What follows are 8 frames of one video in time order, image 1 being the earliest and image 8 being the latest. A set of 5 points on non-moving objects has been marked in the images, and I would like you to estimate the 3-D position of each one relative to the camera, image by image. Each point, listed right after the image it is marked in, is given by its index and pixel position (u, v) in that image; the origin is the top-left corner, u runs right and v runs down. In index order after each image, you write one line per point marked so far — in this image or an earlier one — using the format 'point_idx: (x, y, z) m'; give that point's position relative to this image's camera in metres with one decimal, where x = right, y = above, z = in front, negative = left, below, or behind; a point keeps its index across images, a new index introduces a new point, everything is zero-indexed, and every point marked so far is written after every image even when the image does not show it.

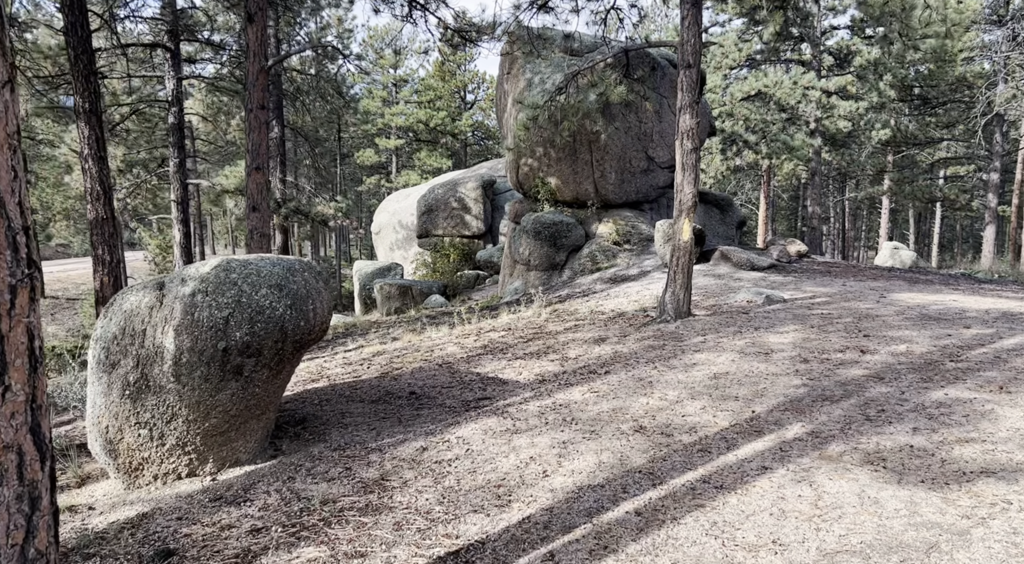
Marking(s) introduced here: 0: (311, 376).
0: (-2.2, -1.1, +8.5) m
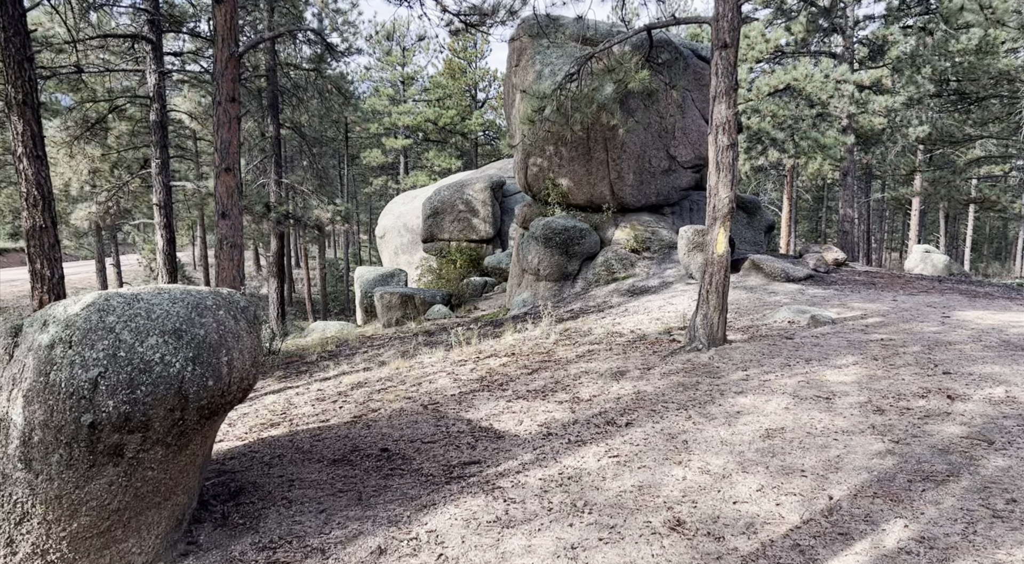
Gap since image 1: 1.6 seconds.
0: (-2.2, -1.3, +7.1) m
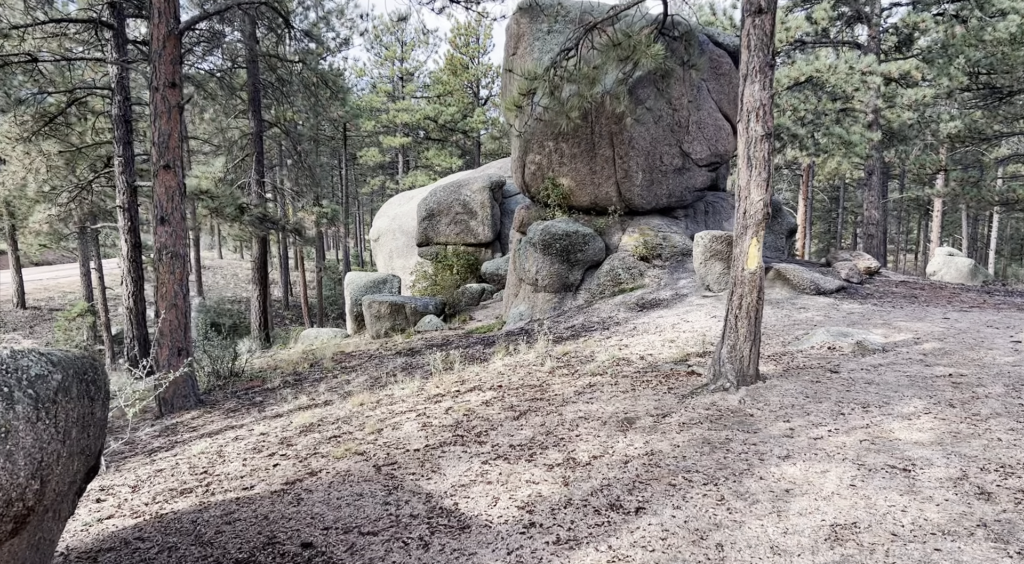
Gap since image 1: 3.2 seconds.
0: (-2.4, -1.5, +5.6) m
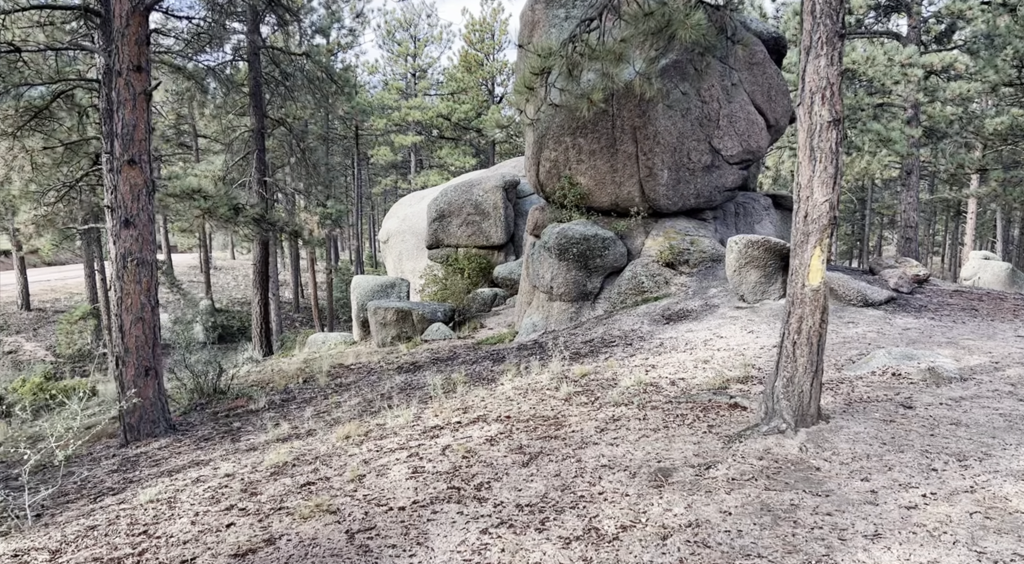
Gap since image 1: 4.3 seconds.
0: (-2.3, -1.6, +4.6) m
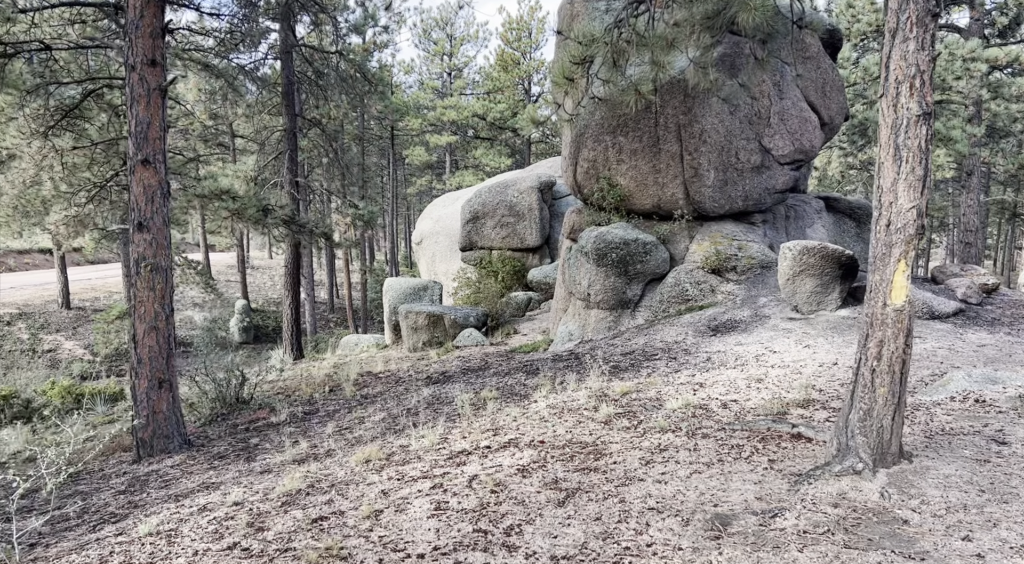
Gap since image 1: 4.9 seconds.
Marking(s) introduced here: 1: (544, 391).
0: (-2.1, -1.6, +4.1) m
1: (+0.3, -1.1, +7.8) m
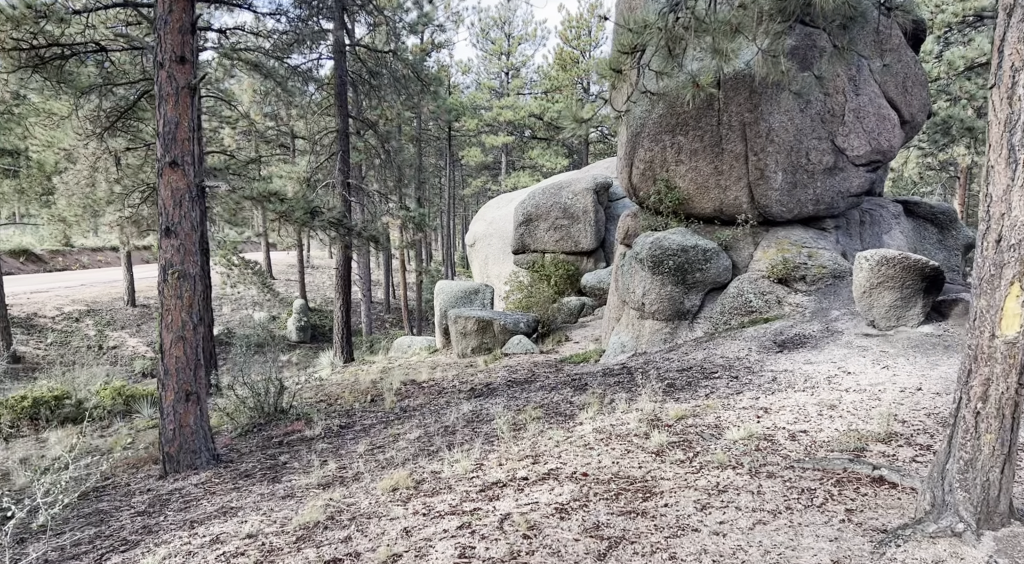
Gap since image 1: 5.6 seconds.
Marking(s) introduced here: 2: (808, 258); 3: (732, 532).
0: (-2.0, -1.7, +3.7) m
1: (+0.7, -1.2, +7.2) m
2: (+3.9, +0.3, +10.1) m
3: (+1.2, -1.3, +4.2) m
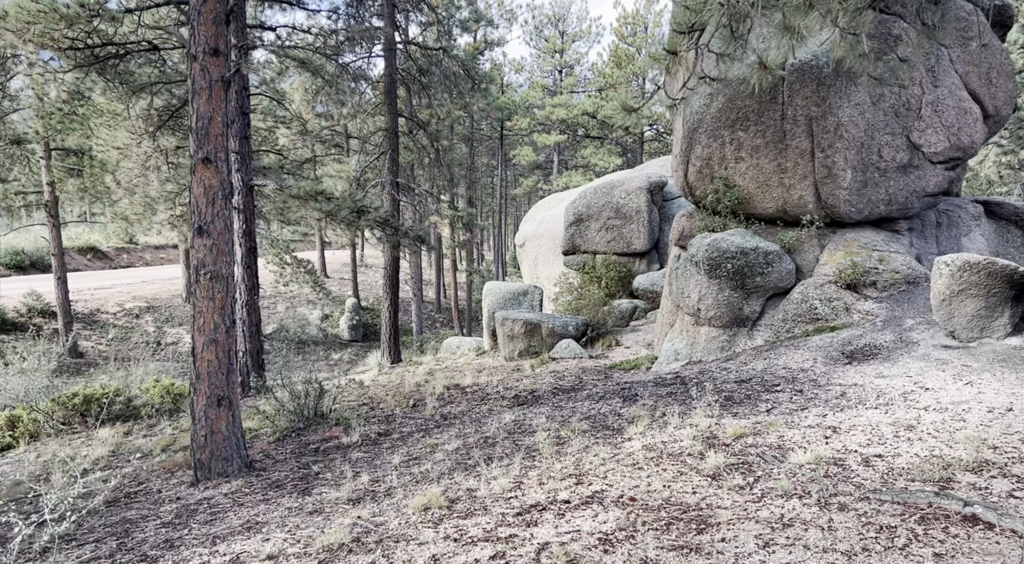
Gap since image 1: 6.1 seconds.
0: (-1.9, -1.7, +3.4) m
1: (+1.1, -1.3, +6.7) m
2: (+4.5, +0.2, +9.4) m
3: (+1.4, -1.4, +3.7) m
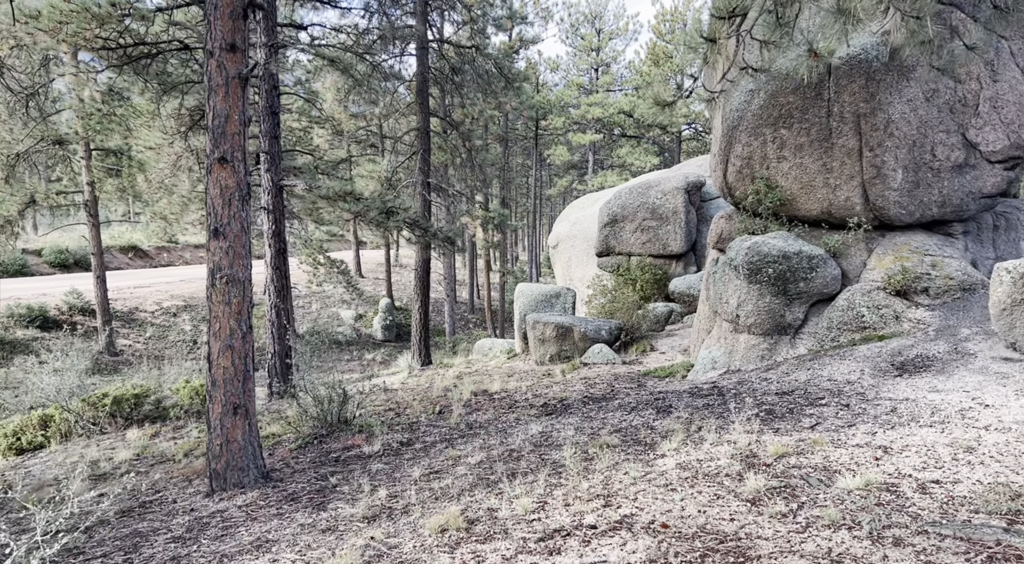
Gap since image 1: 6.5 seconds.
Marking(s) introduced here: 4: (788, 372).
0: (-1.8, -1.8, +3.1) m
1: (+1.3, -1.3, +6.3) m
2: (+4.8, +0.2, +8.9) m
3: (+1.4, -1.4, +3.3) m
4: (+3.0, -1.0, +8.3) m
